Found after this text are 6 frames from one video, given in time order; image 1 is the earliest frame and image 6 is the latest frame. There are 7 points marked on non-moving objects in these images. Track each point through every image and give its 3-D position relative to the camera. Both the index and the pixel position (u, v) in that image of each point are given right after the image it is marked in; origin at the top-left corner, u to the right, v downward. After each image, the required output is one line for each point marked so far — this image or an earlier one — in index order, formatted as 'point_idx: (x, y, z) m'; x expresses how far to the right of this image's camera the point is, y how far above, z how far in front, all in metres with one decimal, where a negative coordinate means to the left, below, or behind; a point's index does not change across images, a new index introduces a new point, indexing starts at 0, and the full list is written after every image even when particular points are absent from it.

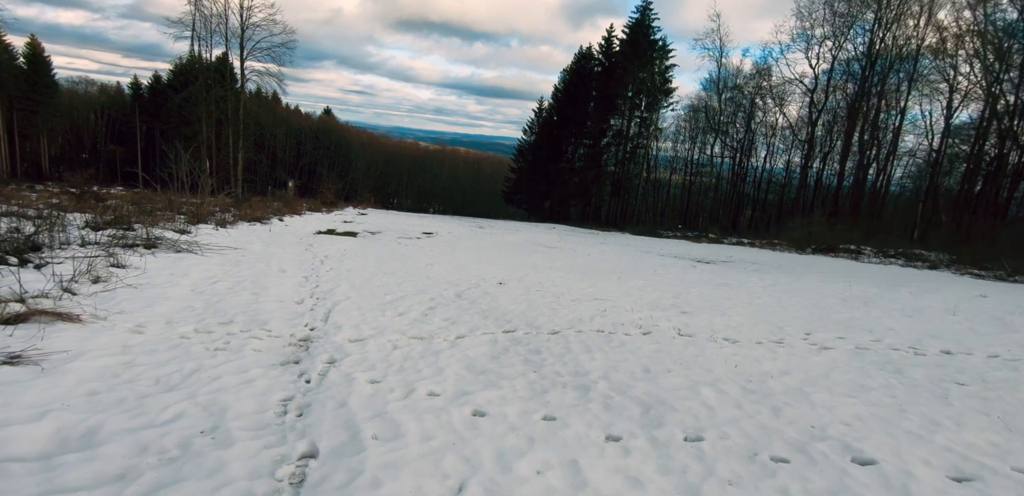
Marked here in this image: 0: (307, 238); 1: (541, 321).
0: (-6.2, +0.3, +16.3) m
1: (+0.4, -0.9, +6.7) m
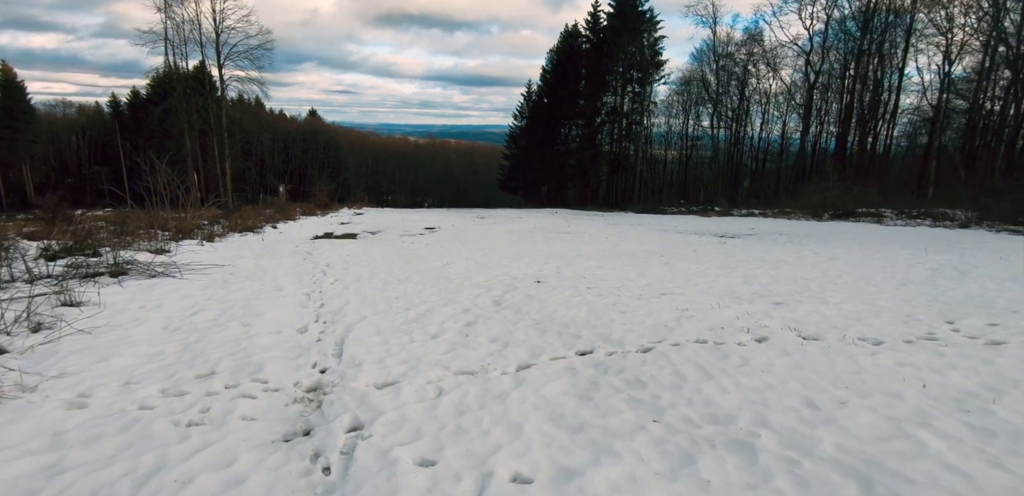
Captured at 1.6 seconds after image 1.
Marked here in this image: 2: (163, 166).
0: (-5.6, +0.1, +14.7) m
1: (+1.0, -0.8, +5.2) m
2: (-10.4, +2.4, +16.3) m
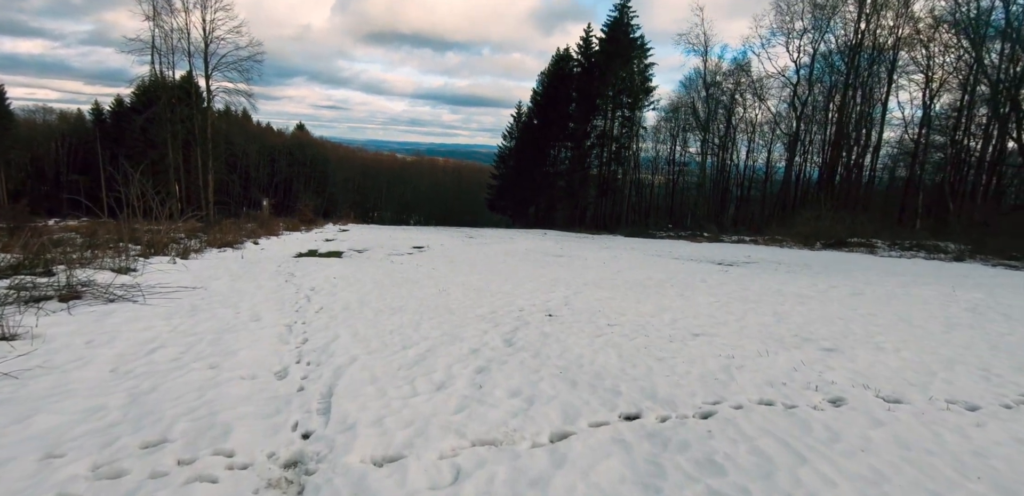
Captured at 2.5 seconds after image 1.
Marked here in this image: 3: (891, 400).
0: (-5.7, -0.4, +13.7) m
1: (+1.2, -1.1, +4.3) m
2: (-10.4, +2.0, +15.2) m
3: (+2.9, -1.2, +4.2) m
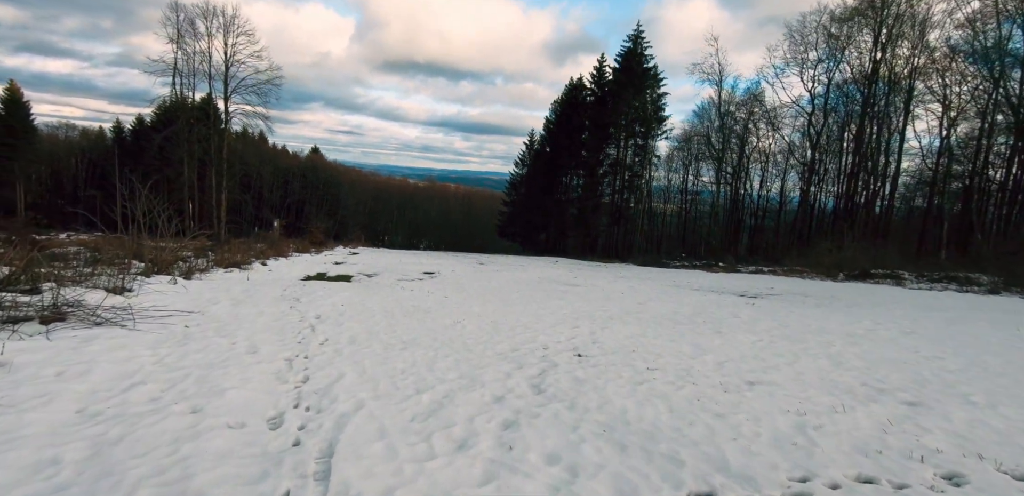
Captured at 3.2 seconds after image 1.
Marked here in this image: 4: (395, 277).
0: (-5.3, -1.0, +13.1) m
1: (+1.5, -1.4, +3.5) m
2: (-9.9, +1.5, +14.8) m
3: (+3.2, -1.5, +3.4) m
4: (-4.0, -1.0, +18.7) m
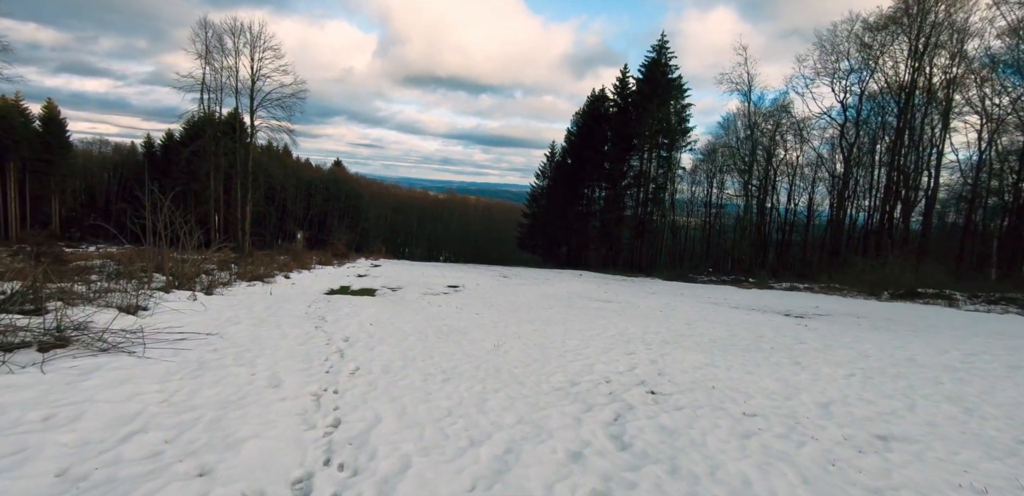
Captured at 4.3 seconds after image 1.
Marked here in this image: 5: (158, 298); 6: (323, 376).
0: (-4.4, -1.3, +12.3) m
1: (+2.0, -1.5, +2.5) m
2: (-9.0, +1.2, +14.2) m
3: (+3.7, -1.6, +2.3) m
4: (-2.9, -1.5, +17.9) m
5: (-6.1, -0.9, +9.3) m
6: (-2.0, -1.4, +5.7) m
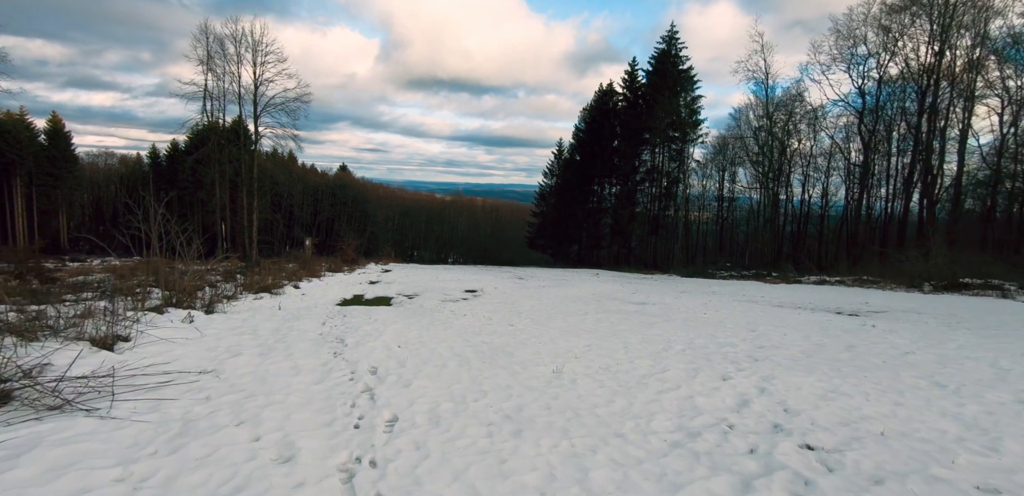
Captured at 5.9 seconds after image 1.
0: (-3.5, -1.5, +10.8) m
1: (+2.7, -1.5, +0.9) m
2: (-8.2, +0.8, +12.7) m
3: (+4.4, -1.5, +0.7) m
4: (-2.0, -1.6, +16.4) m
5: (-5.3, -1.1, +7.8) m
6: (-1.2, -1.5, +4.2) m
